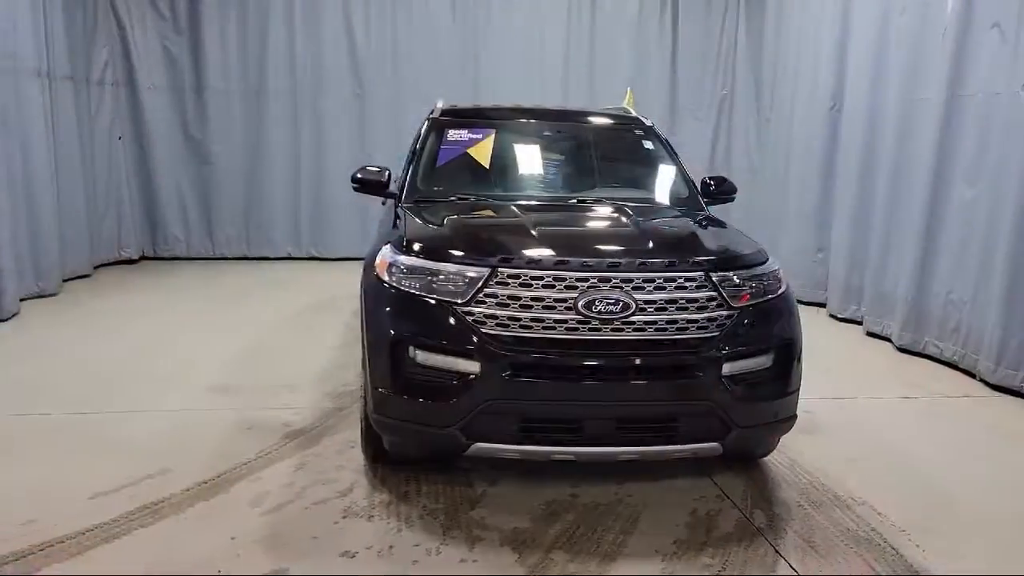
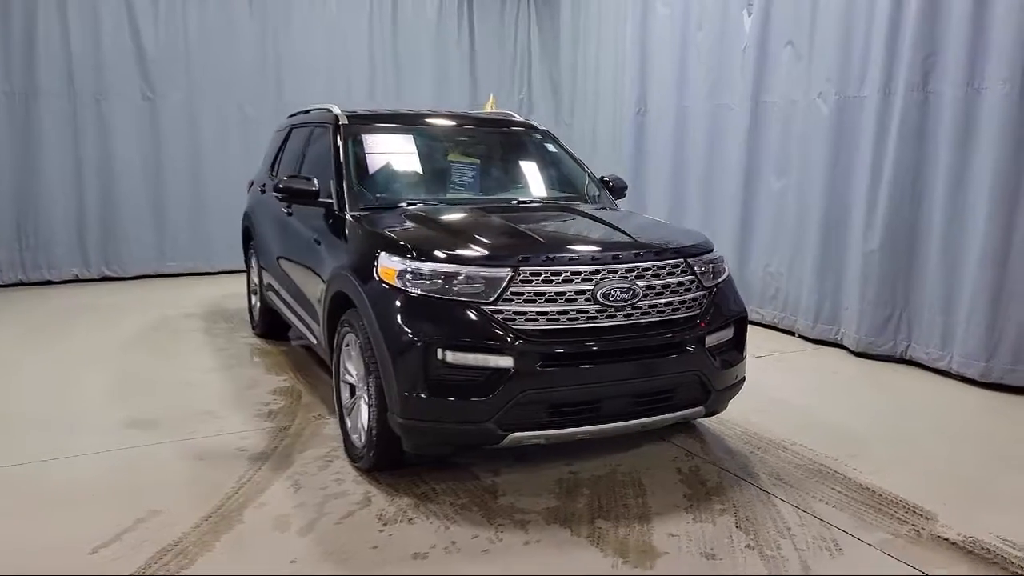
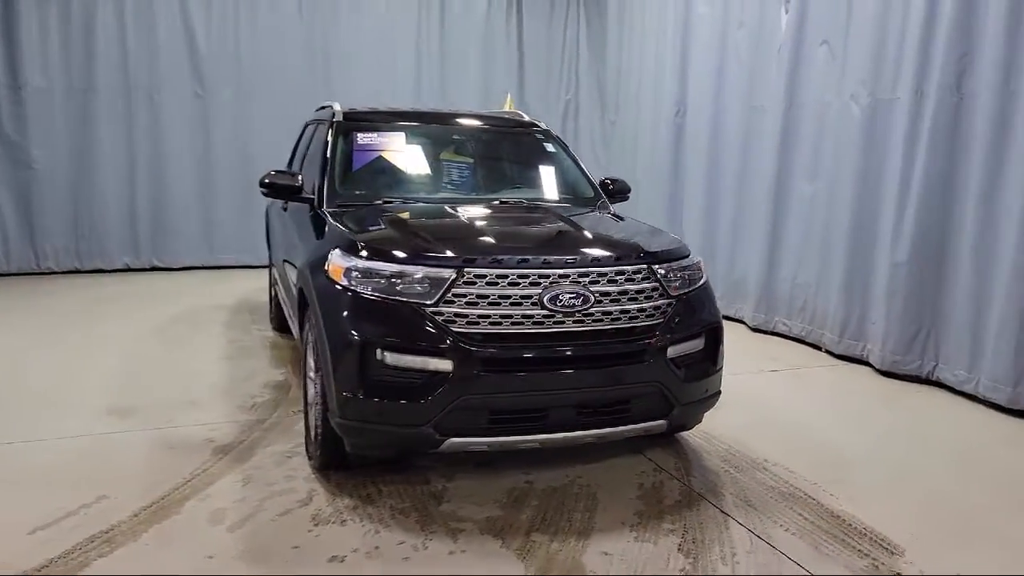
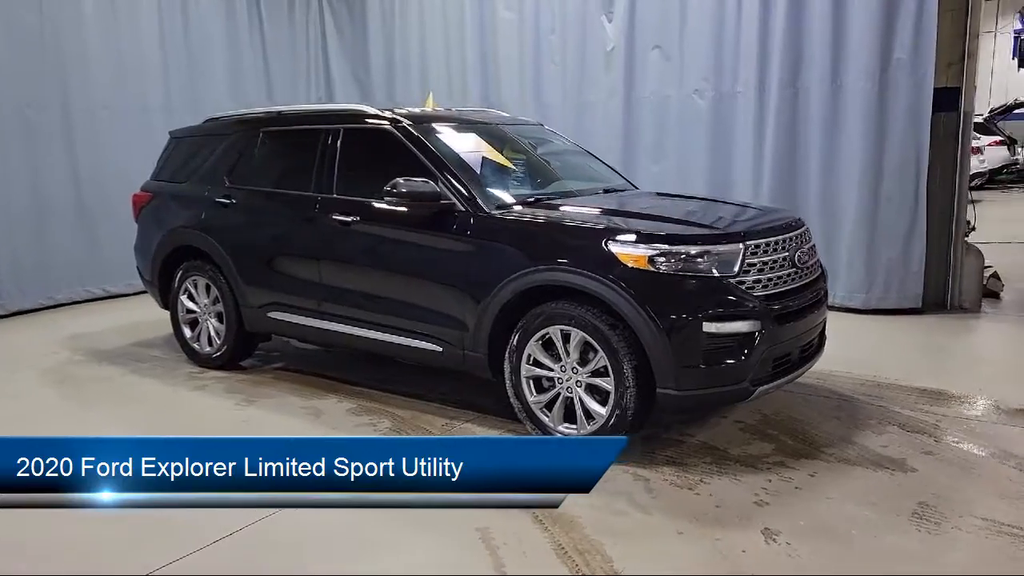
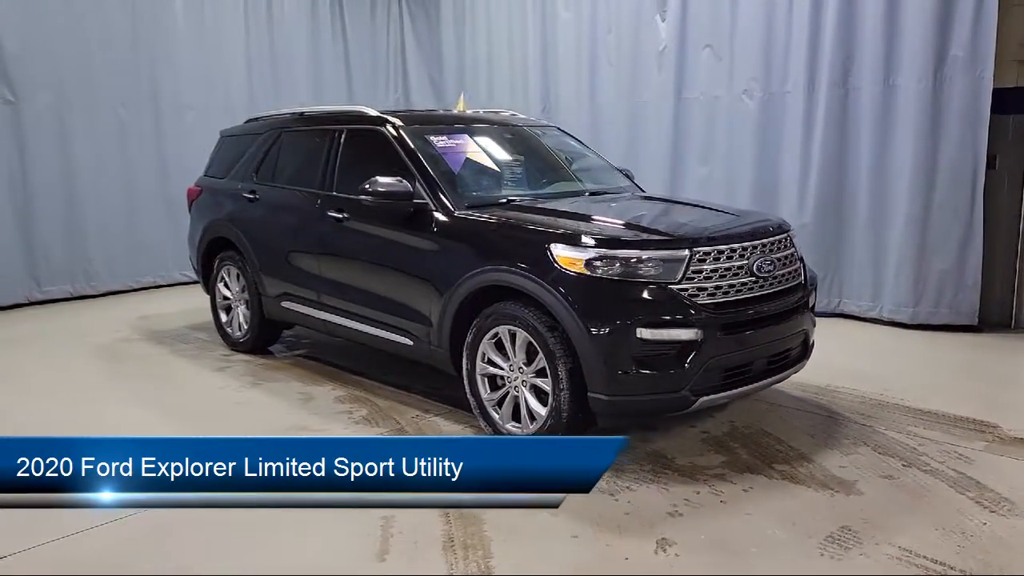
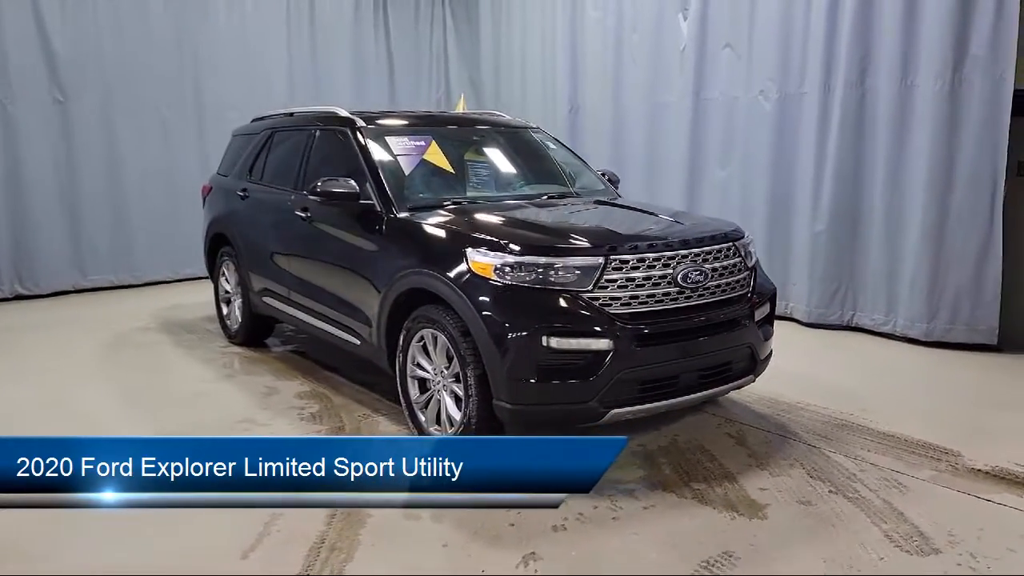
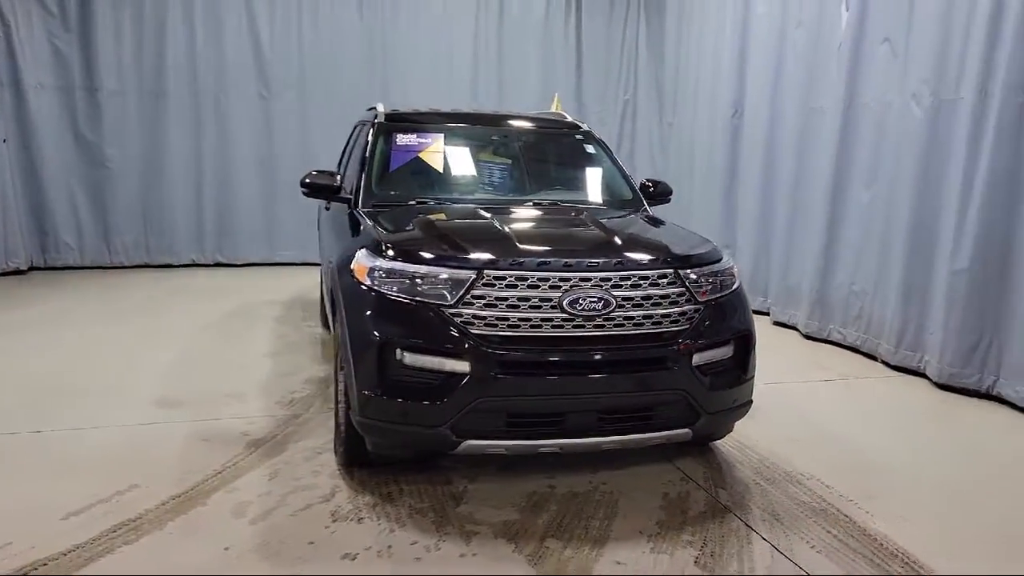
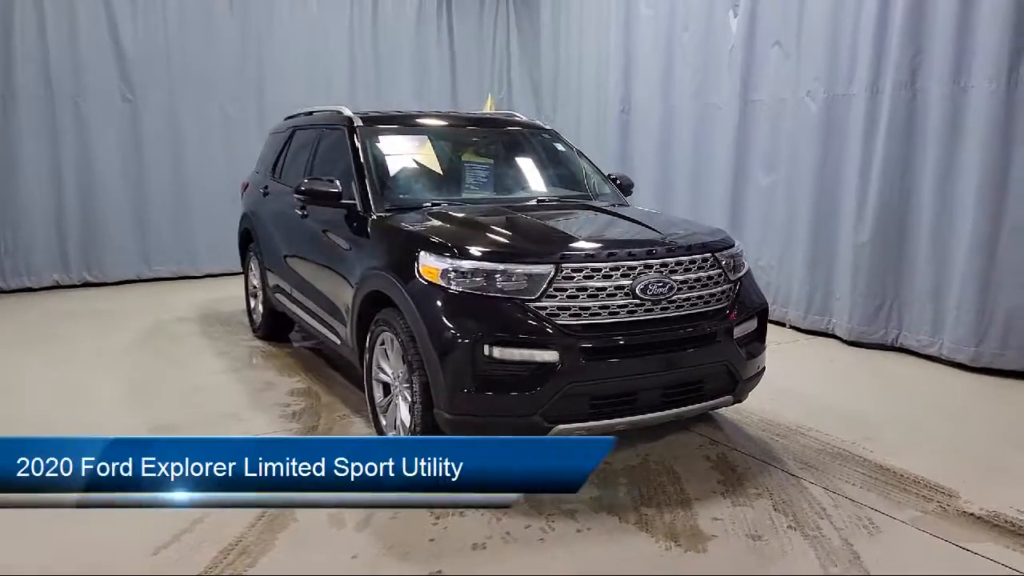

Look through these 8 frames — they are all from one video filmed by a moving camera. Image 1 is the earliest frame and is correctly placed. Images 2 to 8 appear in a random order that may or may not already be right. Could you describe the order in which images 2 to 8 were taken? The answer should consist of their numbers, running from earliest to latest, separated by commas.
7, 3, 2, 8, 6, 5, 4
